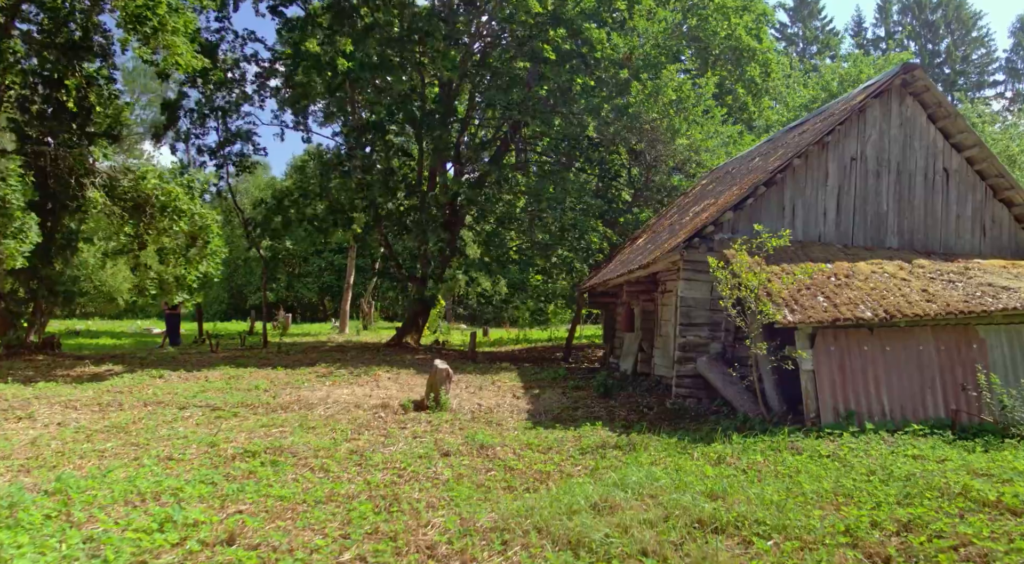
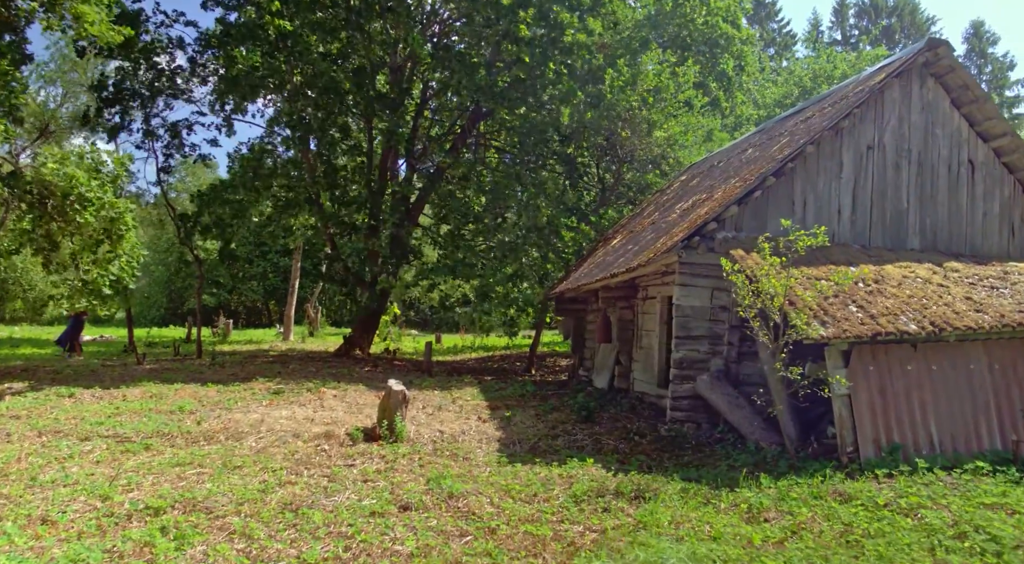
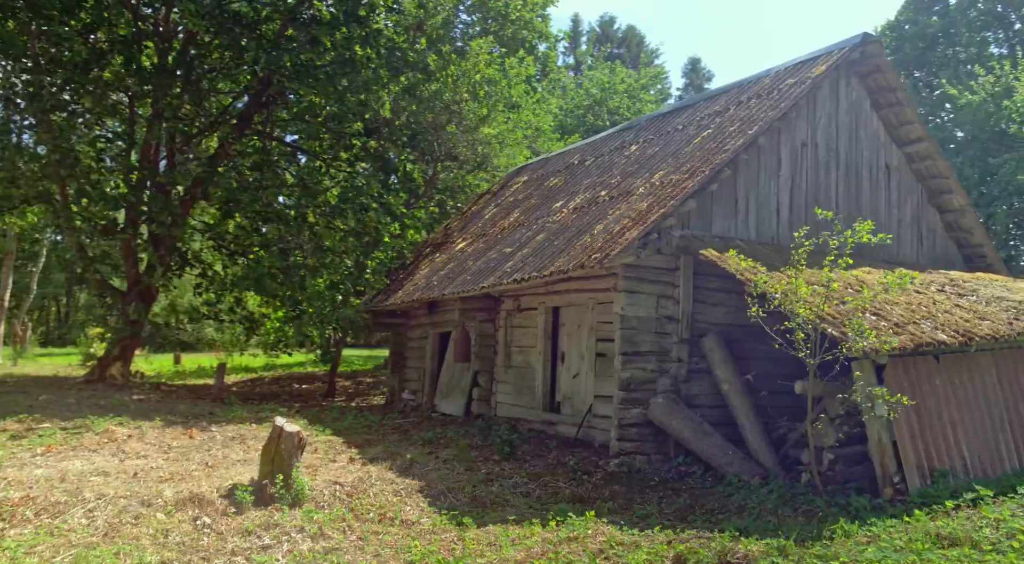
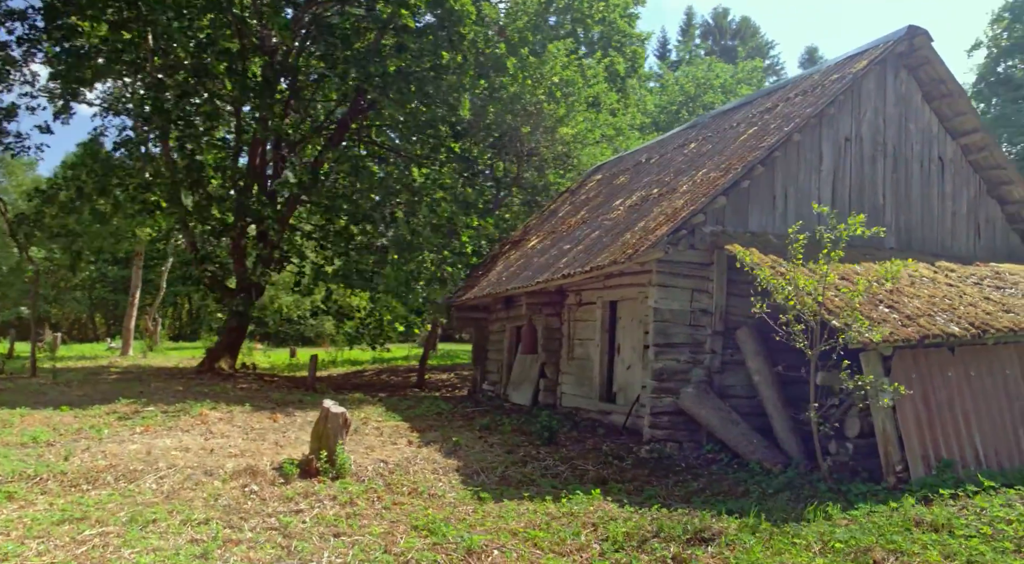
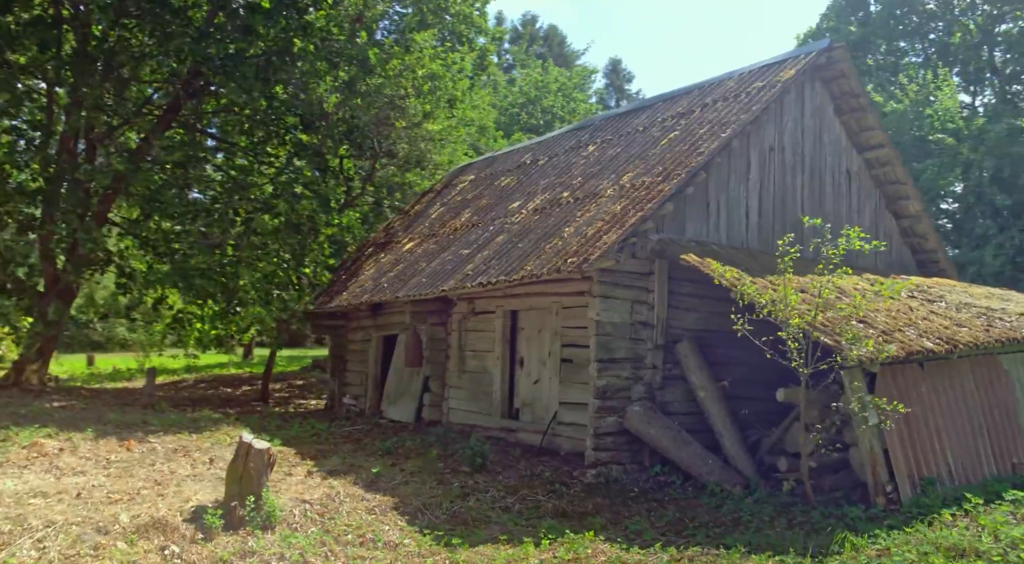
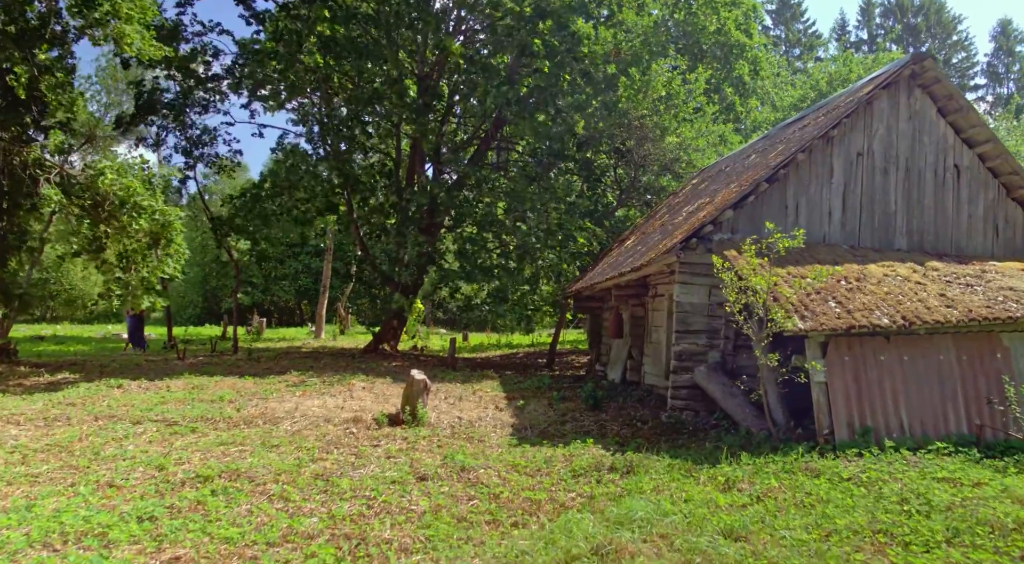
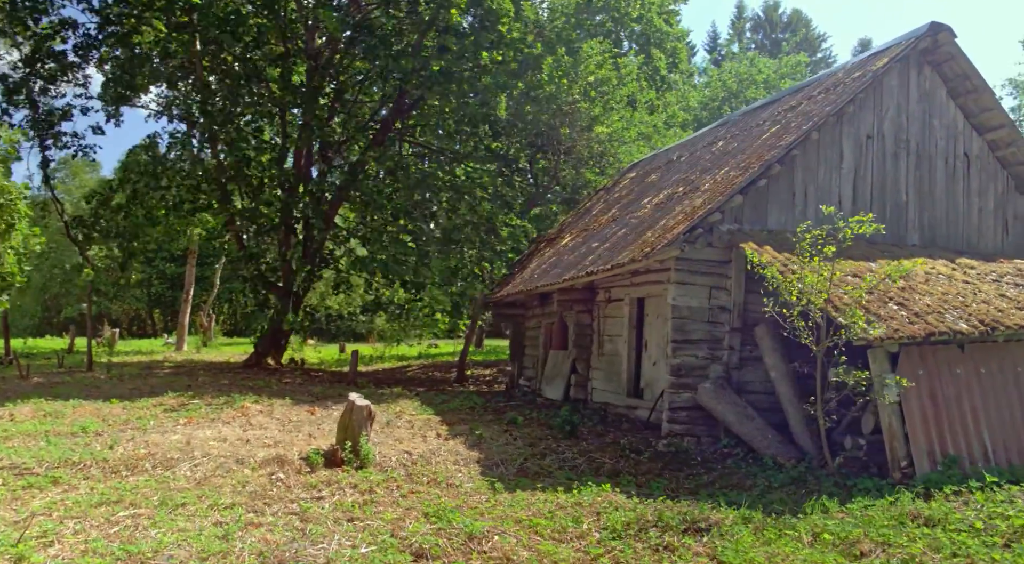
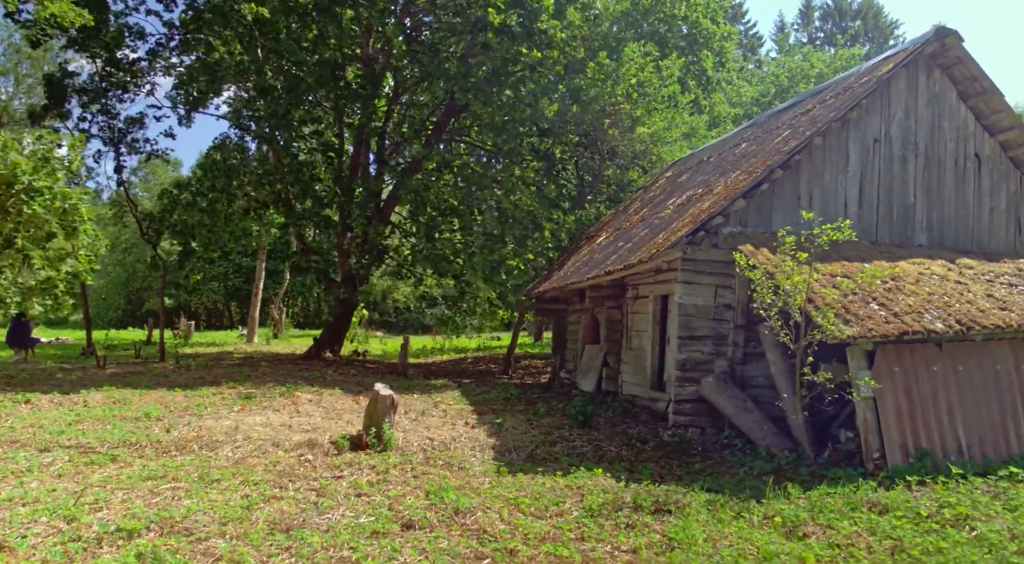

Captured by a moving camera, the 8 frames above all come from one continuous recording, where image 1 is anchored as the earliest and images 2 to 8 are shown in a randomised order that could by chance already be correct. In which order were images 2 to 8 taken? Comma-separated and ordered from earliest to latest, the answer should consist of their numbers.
6, 2, 8, 7, 4, 3, 5
